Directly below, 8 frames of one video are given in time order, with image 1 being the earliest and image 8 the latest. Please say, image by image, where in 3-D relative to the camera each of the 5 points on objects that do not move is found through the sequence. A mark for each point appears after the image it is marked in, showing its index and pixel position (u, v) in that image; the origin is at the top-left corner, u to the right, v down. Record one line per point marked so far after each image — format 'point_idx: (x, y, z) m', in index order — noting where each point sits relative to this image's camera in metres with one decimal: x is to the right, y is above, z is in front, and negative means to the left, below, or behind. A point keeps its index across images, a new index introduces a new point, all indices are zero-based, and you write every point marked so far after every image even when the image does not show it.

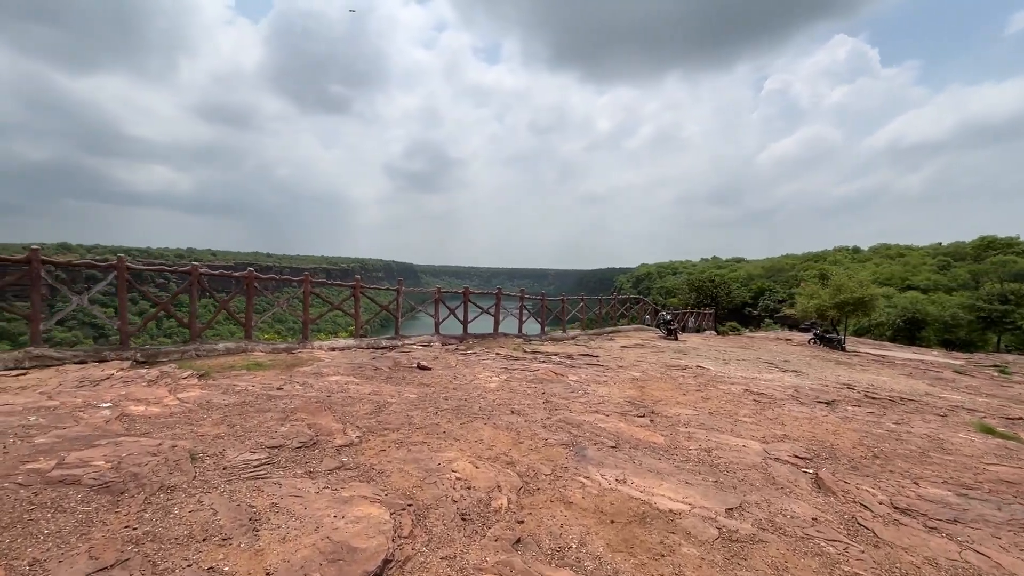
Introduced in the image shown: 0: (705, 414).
0: (+2.6, -1.7, +6.2) m
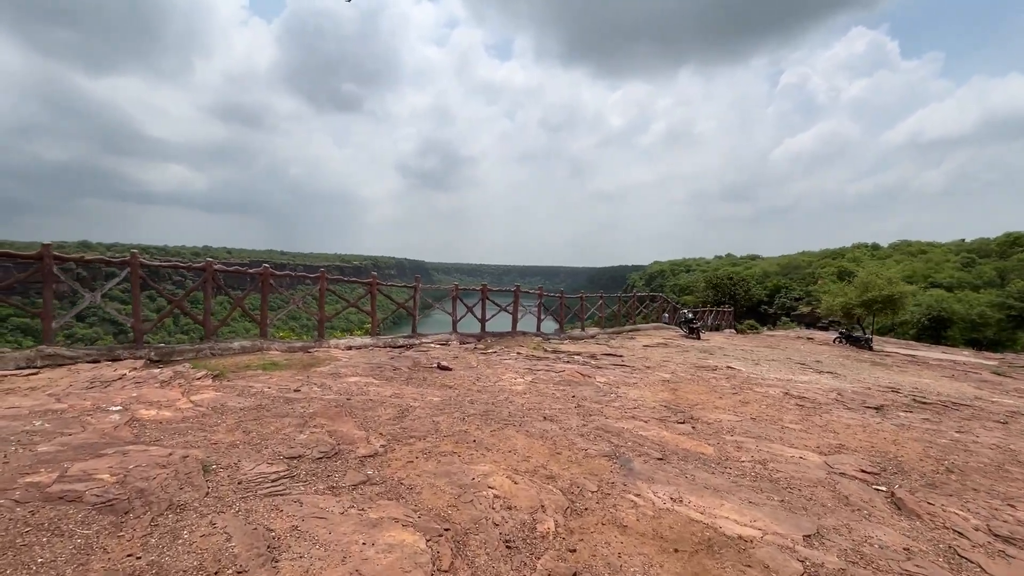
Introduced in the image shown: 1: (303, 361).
0: (+2.9, -1.6, +5.8) m
1: (-3.5, -1.2, +7.9) m
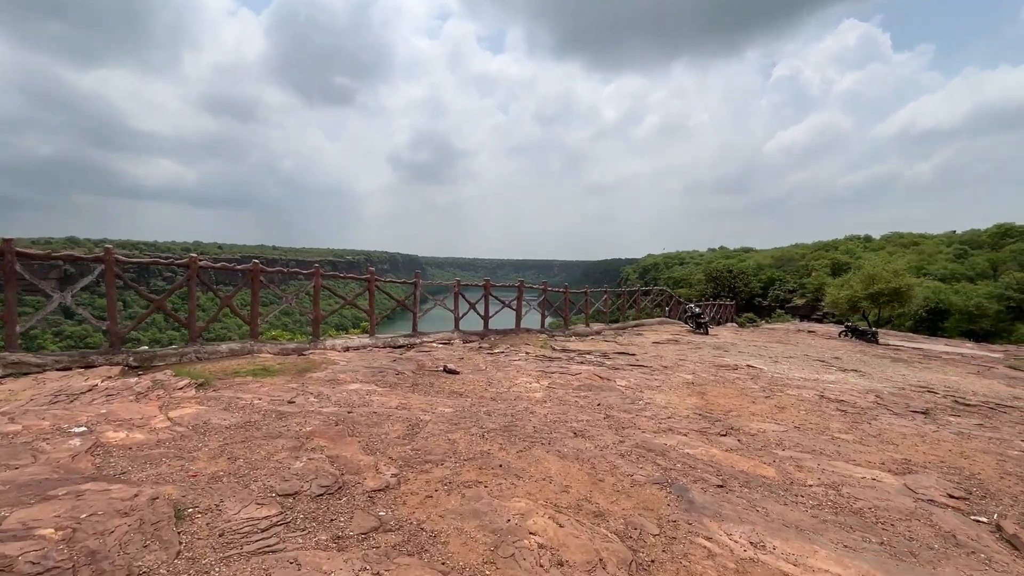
0: (+3.1, -1.6, +5.3) m
1: (-3.3, -1.2, +7.2) m
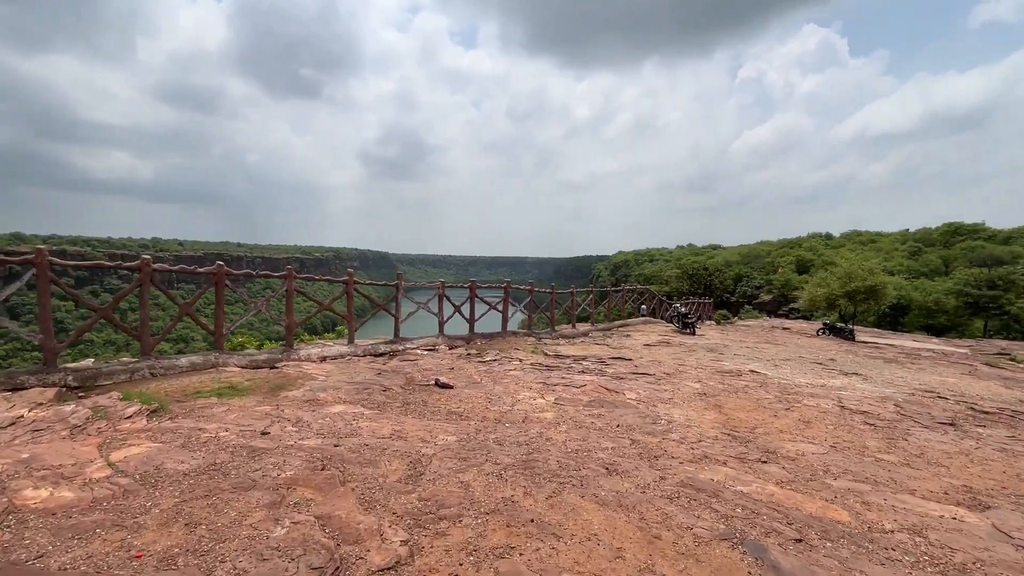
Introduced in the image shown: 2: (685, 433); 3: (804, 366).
0: (+3.2, -1.6, +4.8) m
1: (-3.3, -1.3, +6.4) m
2: (+1.8, -1.5, +4.9) m
3: (+6.3, -1.7, +10.2) m
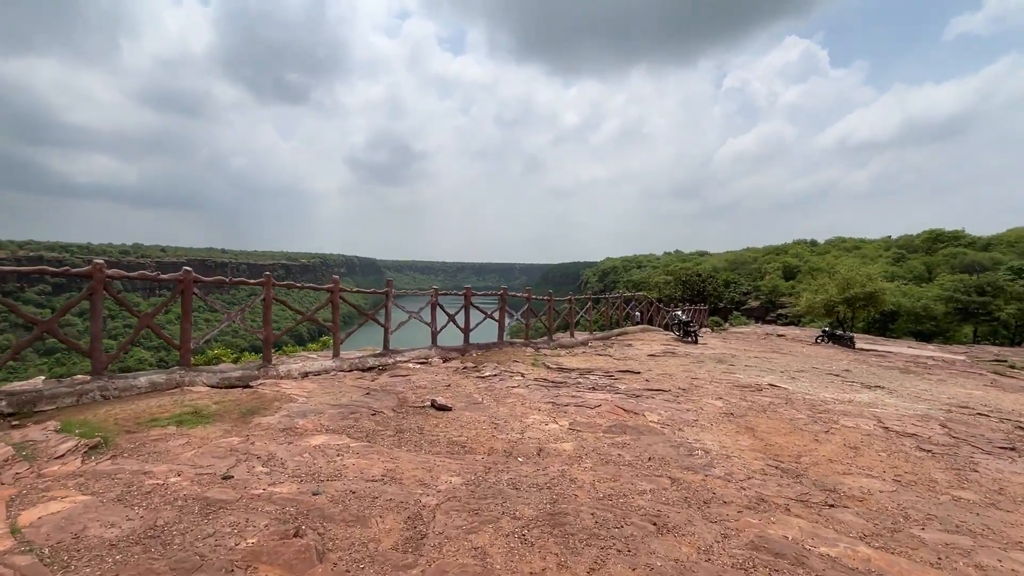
0: (+3.4, -1.7, +4.1) m
1: (-3.2, -1.4, +5.6) m
2: (+1.9, -1.6, +4.2) m
3: (+6.3, -1.8, +9.6) m
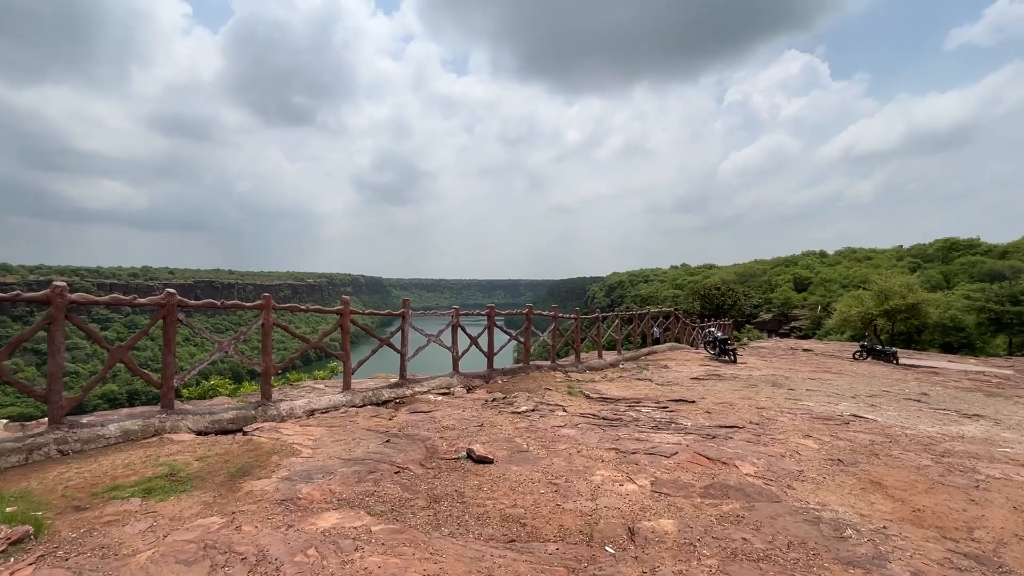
0: (+3.9, -1.8, +2.9) m
1: (-2.6, -1.6, +4.4) m
2: (+2.5, -1.7, +3.0) m
3: (+6.9, -2.1, +8.4) m
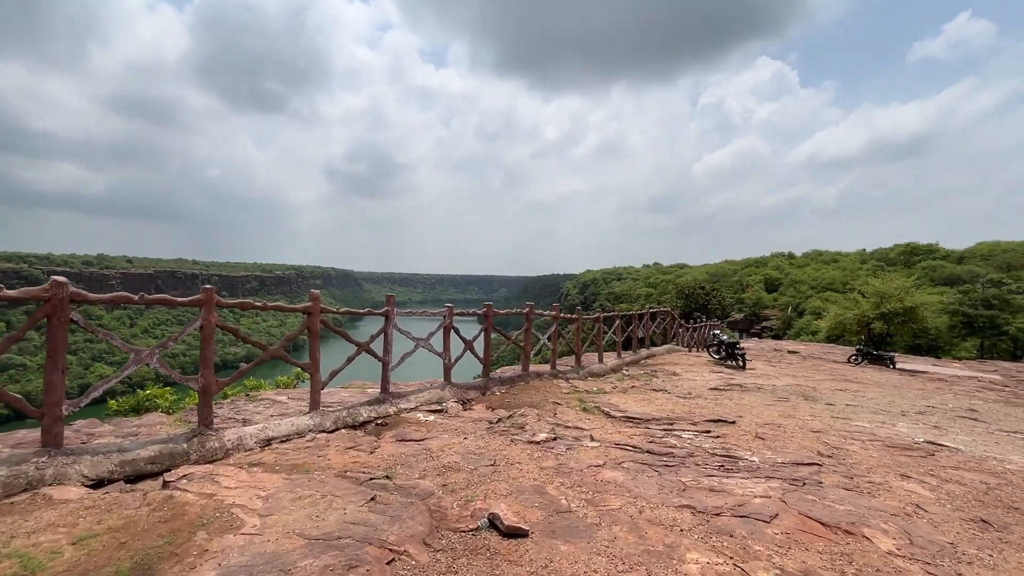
0: (+4.3, -1.9, +1.7) m
1: (-2.3, -1.6, +2.8) m
2: (+2.9, -1.7, +1.7) m
3: (+7.0, -2.1, +7.3) m
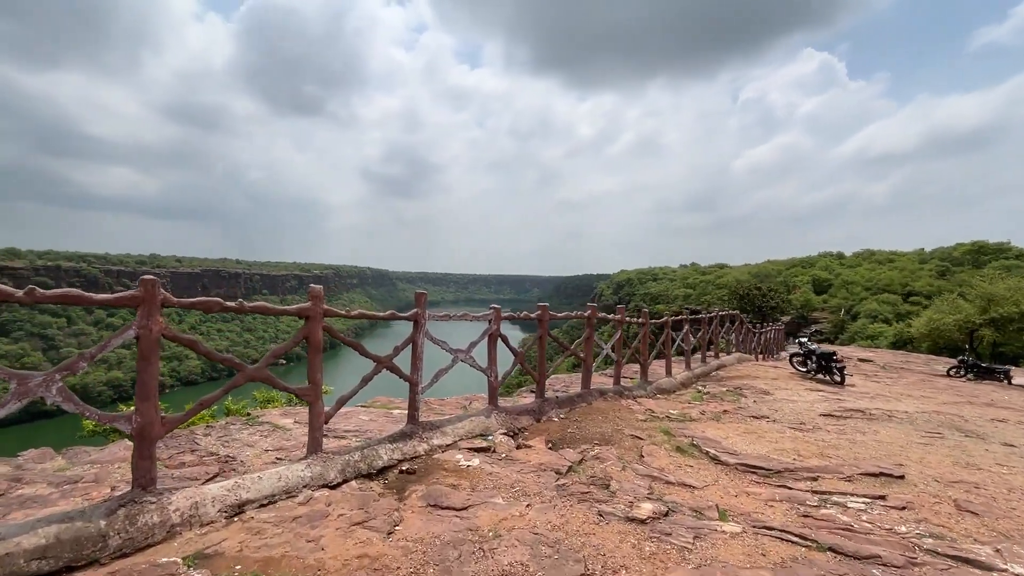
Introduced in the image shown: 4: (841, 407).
0: (+4.7, -1.8, -0.5) m
1: (-1.8, -1.5, +1.1) m
2: (+3.3, -1.7, -0.3) m
3: (+7.8, -2.1, +5.0) m
4: (+5.7, -2.0, +8.3) m
